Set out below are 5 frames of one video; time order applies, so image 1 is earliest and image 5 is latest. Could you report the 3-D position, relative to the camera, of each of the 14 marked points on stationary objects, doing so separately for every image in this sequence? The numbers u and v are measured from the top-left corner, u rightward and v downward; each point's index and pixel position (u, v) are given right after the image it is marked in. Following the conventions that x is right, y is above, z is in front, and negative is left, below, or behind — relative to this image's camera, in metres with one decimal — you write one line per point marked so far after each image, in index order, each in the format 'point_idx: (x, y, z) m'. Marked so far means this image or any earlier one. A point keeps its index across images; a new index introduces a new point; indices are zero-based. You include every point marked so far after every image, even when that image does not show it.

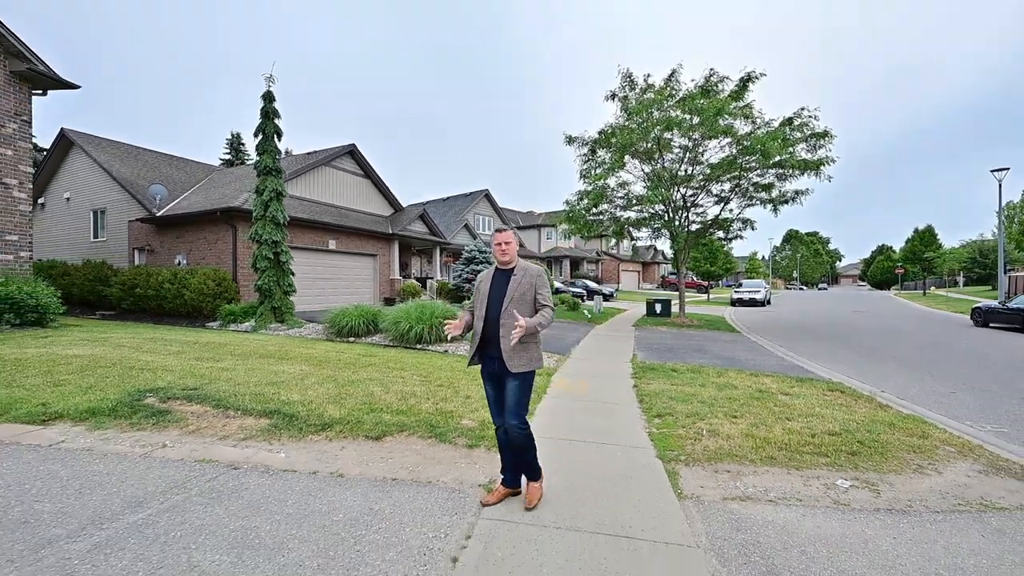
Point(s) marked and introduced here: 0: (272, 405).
0: (-2.8, -1.3, +4.7) m
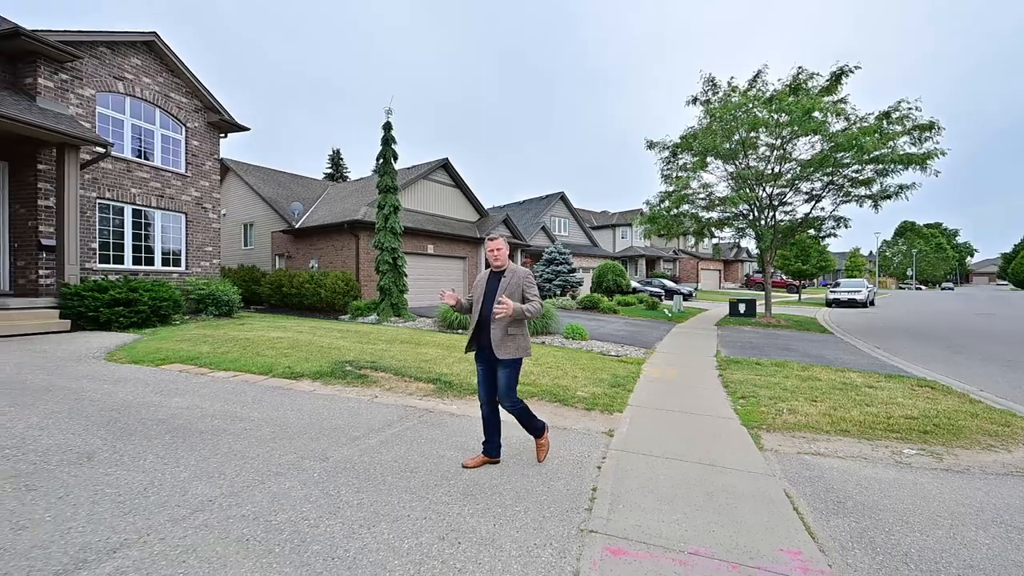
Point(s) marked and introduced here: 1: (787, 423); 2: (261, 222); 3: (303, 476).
0: (-1.2, -1.3, +6.3) m
1: (+3.3, -1.6, +4.9) m
2: (-12.2, +3.2, +19.8) m
3: (-1.6, -1.5, +3.2) m
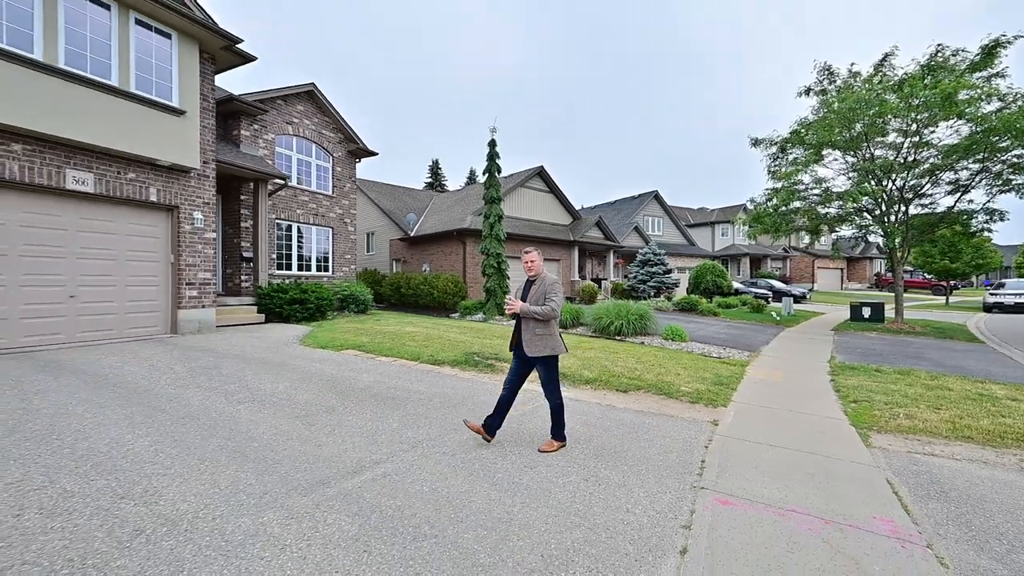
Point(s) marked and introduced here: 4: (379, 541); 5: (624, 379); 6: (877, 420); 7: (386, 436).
0: (+0.6, -1.4, +7.3) m
1: (+4.7, -1.7, +4.9) m
2: (-7.3, +3.1, +22.8) m
3: (-0.4, -1.5, +4.3) m
4: (-0.8, -1.6, +2.5) m
5: (+1.8, -1.5, +6.7) m
6: (+4.6, -1.7, +5.1) m
7: (-1.3, -1.5, +4.2) m
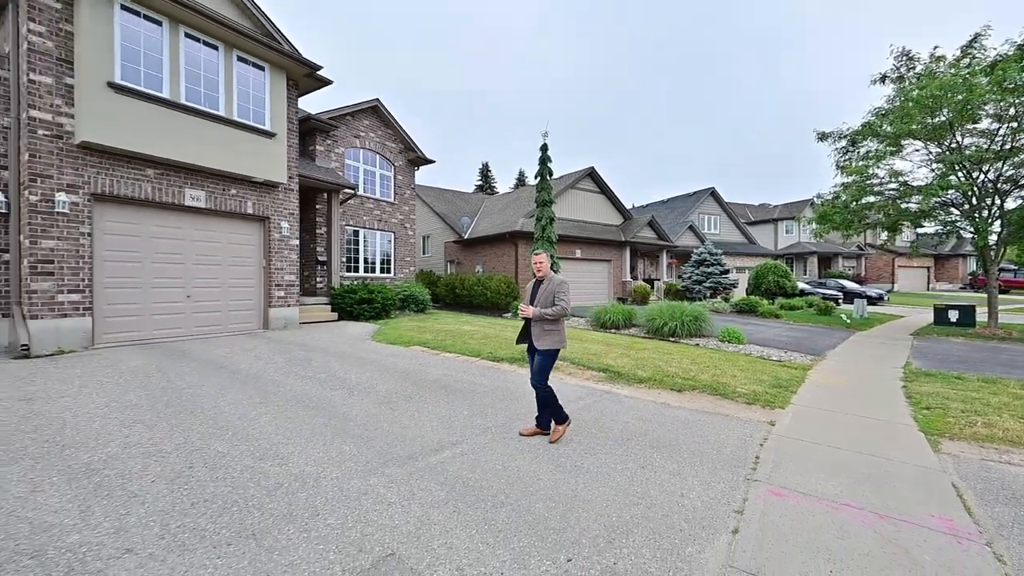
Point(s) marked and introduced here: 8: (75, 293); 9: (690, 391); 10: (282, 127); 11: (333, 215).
0: (+1.6, -1.4, +7.6) m
1: (+5.4, -1.7, +4.8) m
2: (-4.4, +3.1, +23.9) m
3: (+0.3, -1.6, +4.8) m
4: (-0.3, -1.6, +3.0) m
5: (+2.8, -1.5, +6.8) m
6: (+5.3, -1.7, +5.0) m
7: (-0.6, -1.5, +4.7) m
8: (-7.9, -0.1, +7.4) m
9: (+2.7, -1.6, +6.4) m
10: (-5.8, +4.1, +10.2) m
11: (-6.0, +2.4, +13.6) m
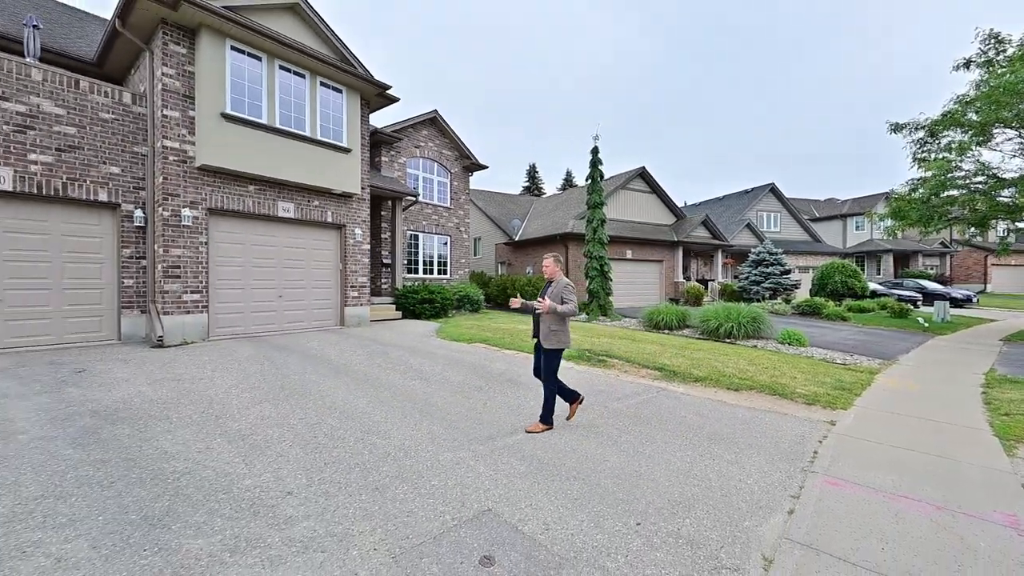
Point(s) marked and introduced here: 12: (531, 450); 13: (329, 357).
0: (+2.8, -1.5, +7.8) m
1: (+6.2, -1.7, +4.6) m
2: (-1.4, +3.1, +24.7) m
3: (+1.1, -1.6, +5.2) m
4: (+0.3, -1.6, +3.5) m
5: (+3.8, -1.6, +7.0) m
6: (+6.1, -1.7, +4.8) m
7: (+0.2, -1.6, +5.2) m
8: (-6.8, -0.1, +8.7) m
9: (+3.7, -1.6, +6.5) m
10: (-4.3, +4.0, +11.3) m
11: (-4.1, +2.4, +14.6) m
12: (+0.2, -1.6, +4.1) m
13: (-3.3, -1.3, +7.4) m
